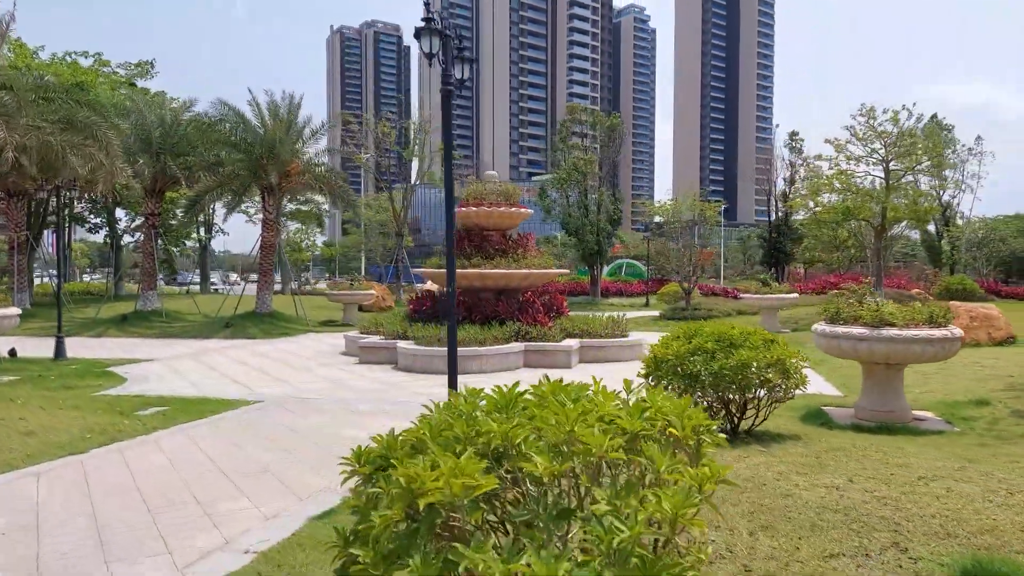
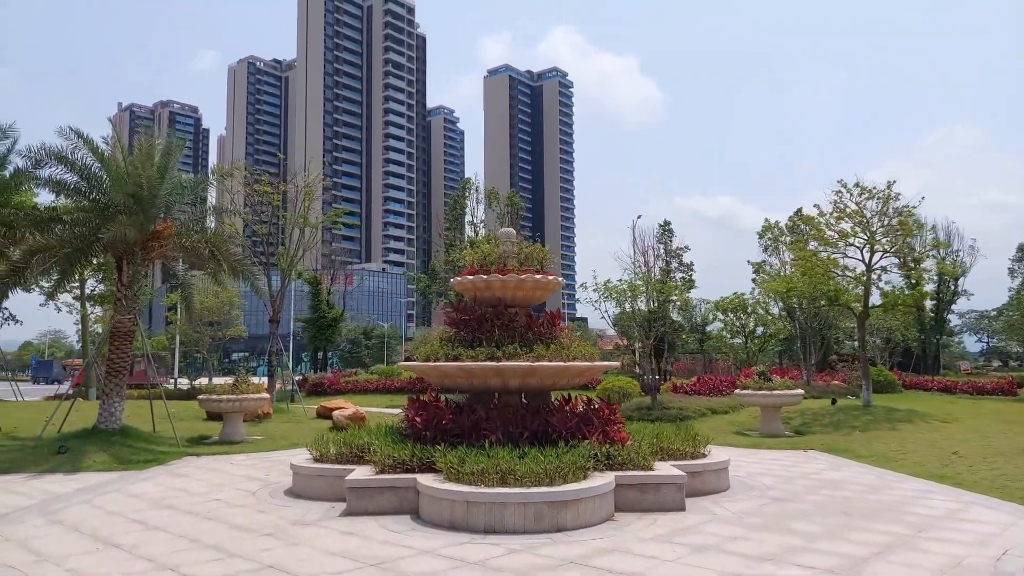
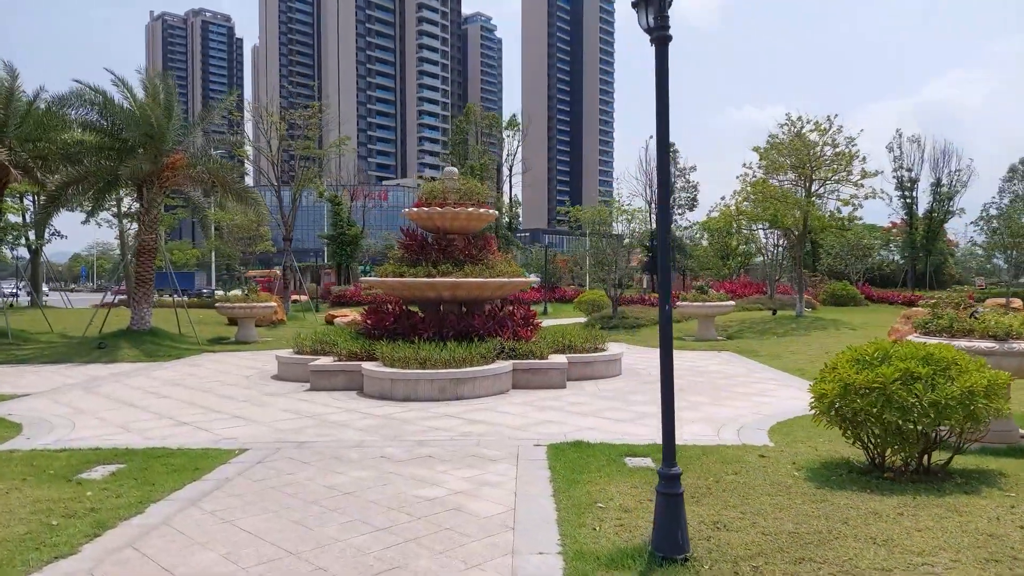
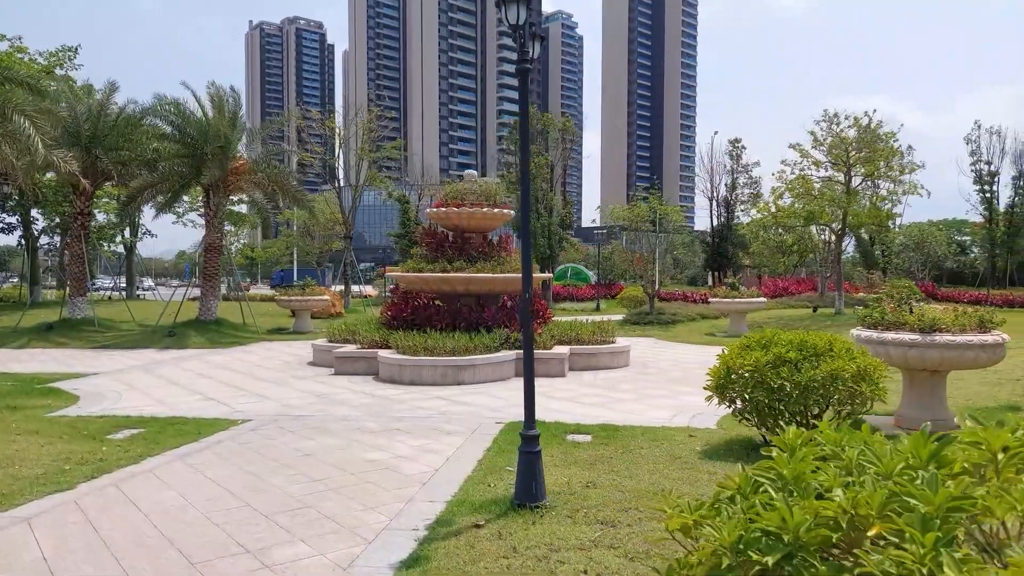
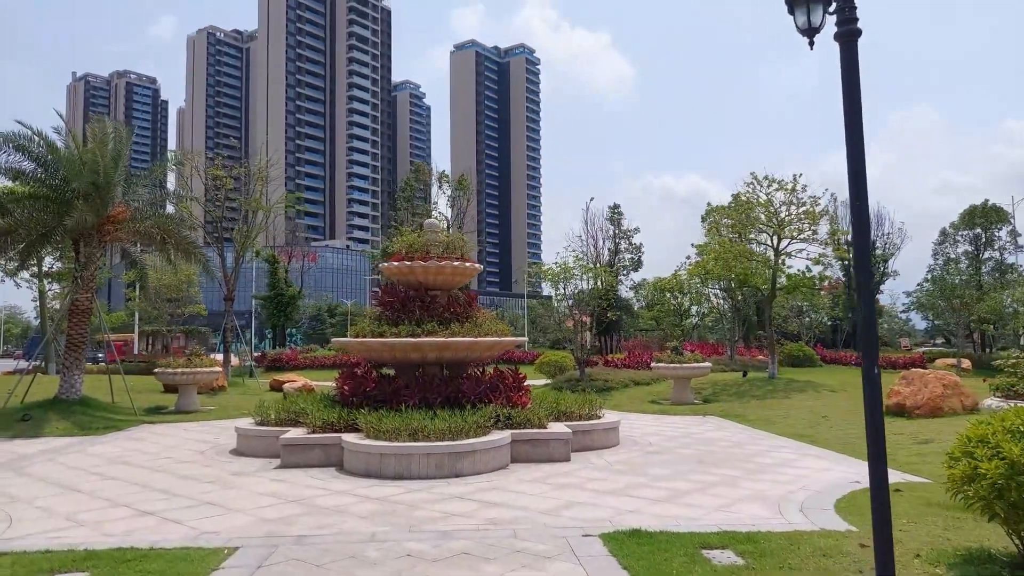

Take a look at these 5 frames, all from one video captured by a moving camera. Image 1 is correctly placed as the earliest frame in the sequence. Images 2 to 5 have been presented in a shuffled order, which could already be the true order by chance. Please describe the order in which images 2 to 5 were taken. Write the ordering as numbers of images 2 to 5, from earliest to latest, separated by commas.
4, 3, 5, 2
